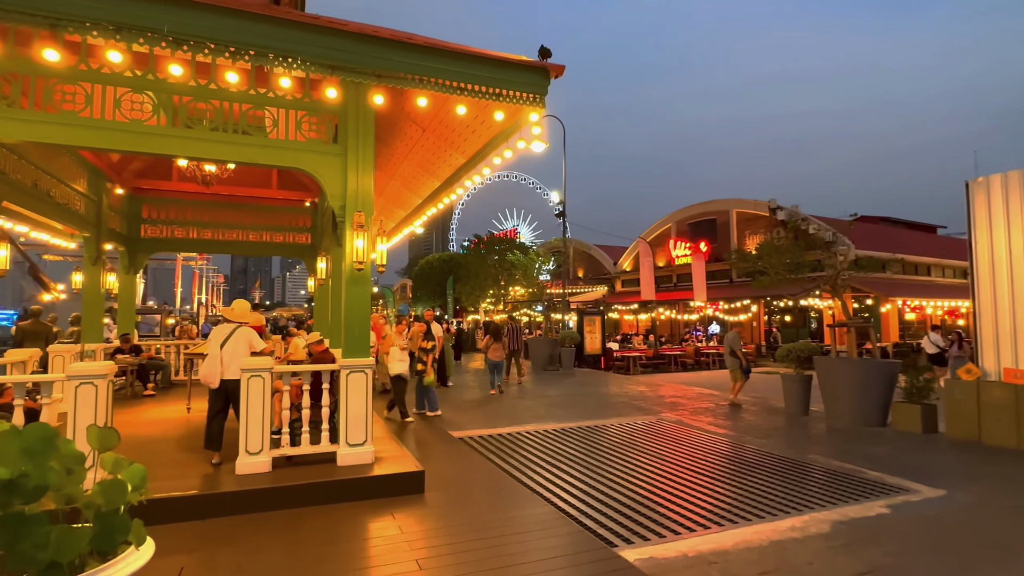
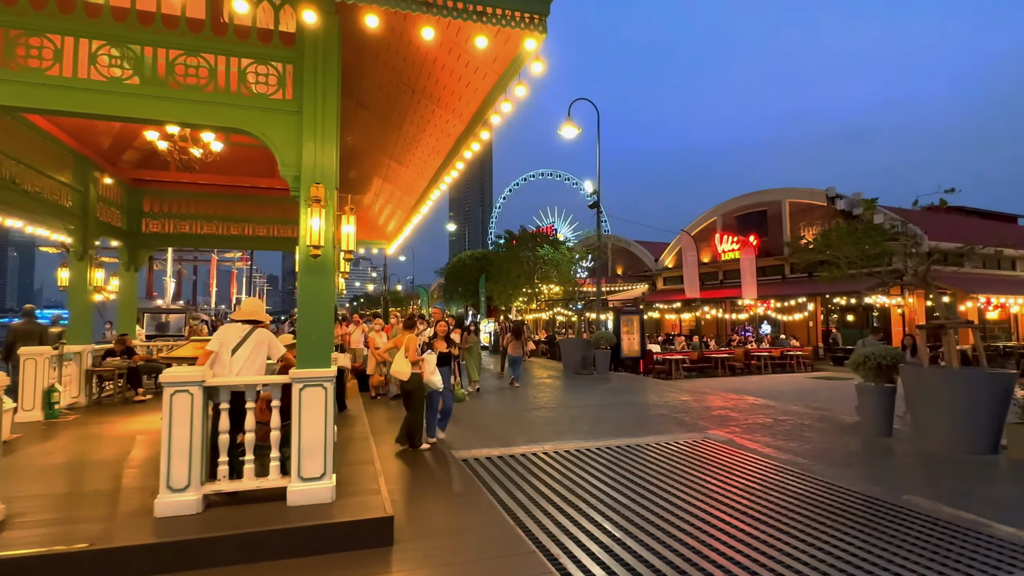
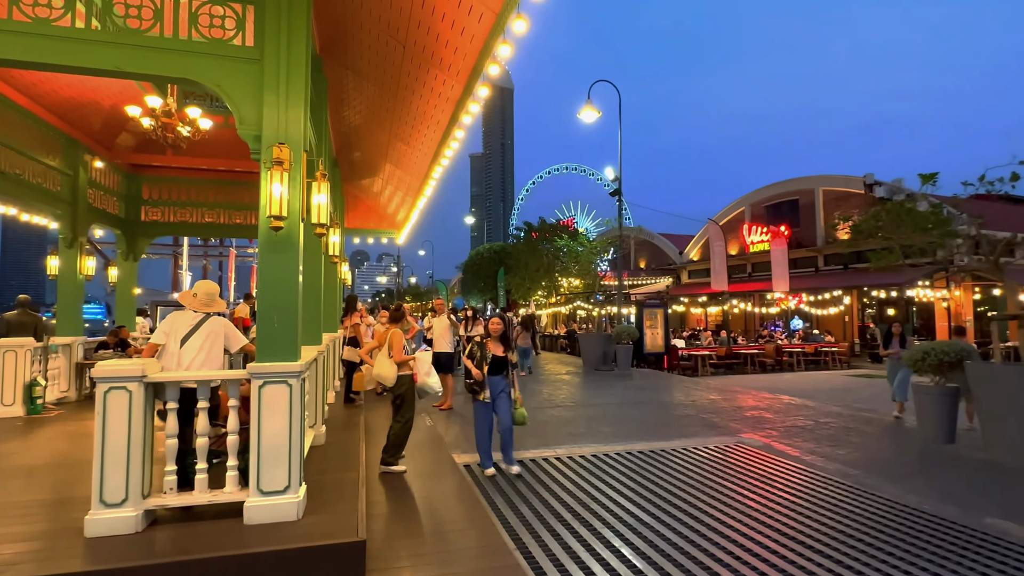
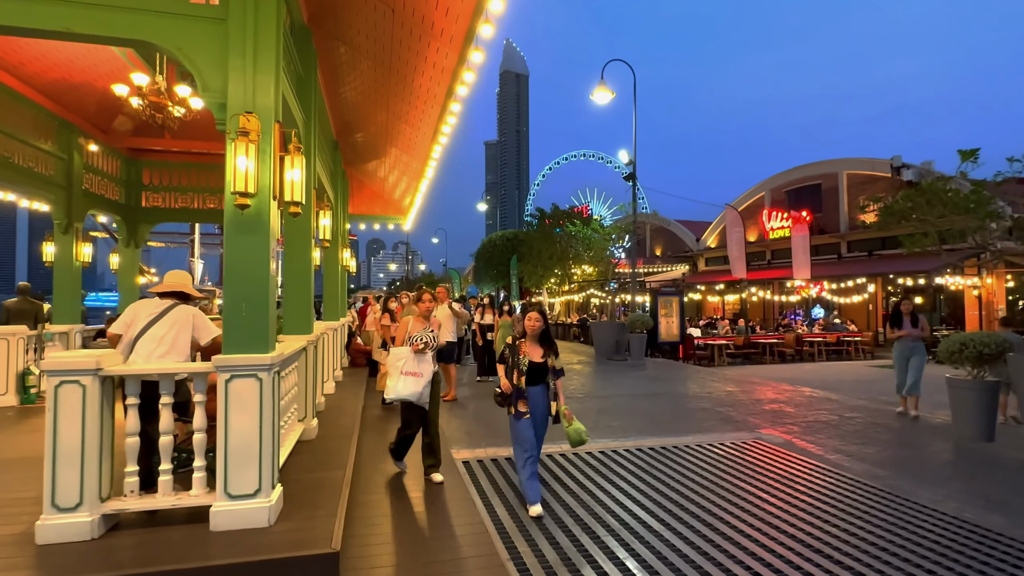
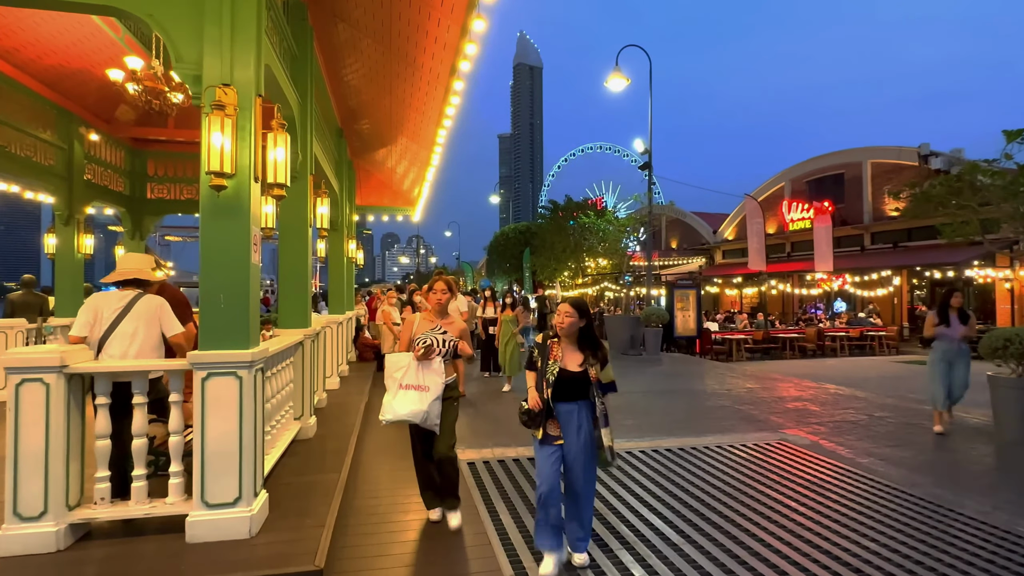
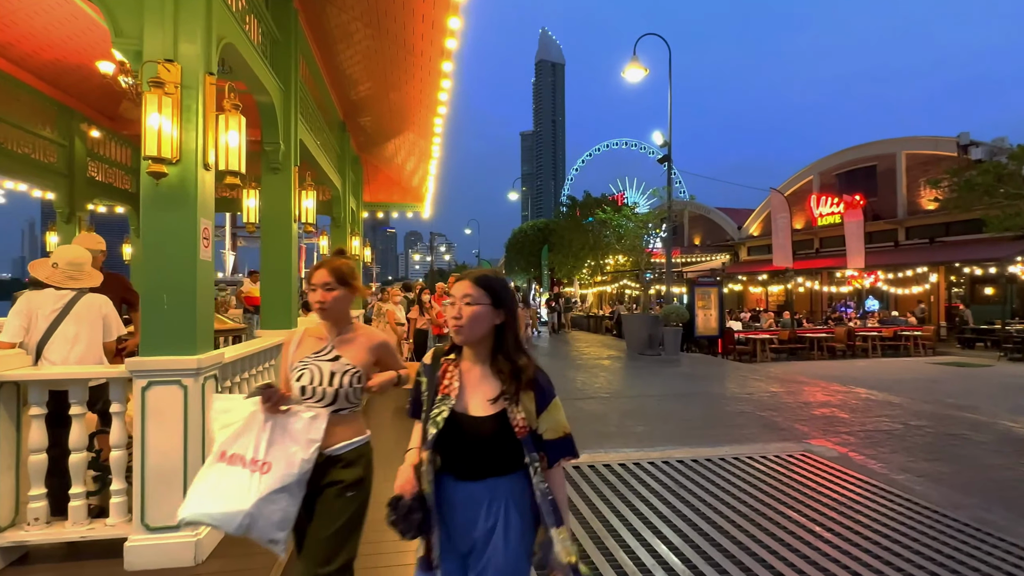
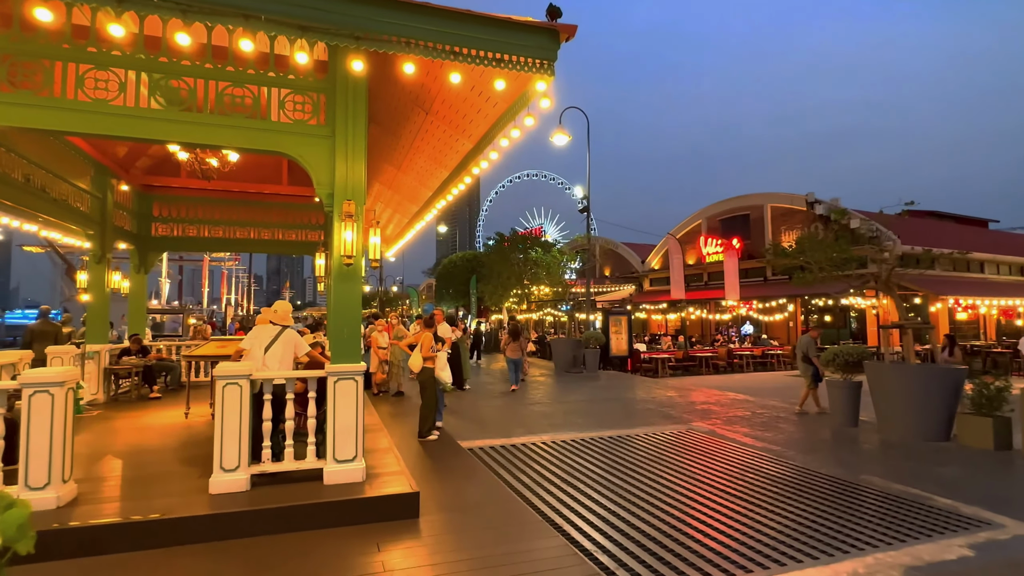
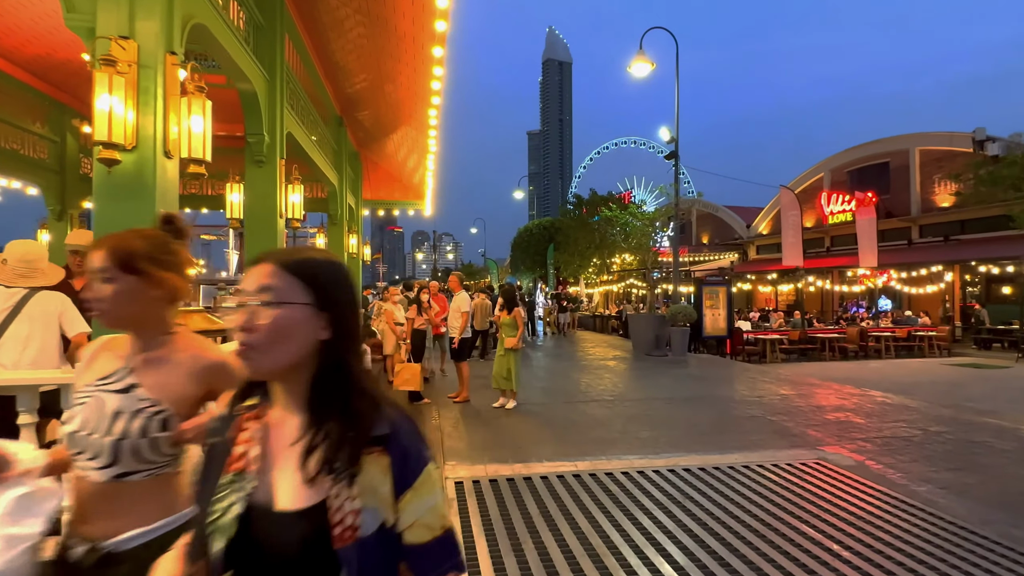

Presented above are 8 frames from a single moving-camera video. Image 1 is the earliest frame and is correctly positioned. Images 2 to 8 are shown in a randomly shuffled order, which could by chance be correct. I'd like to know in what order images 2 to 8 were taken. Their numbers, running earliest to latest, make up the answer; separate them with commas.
7, 2, 3, 4, 5, 6, 8
